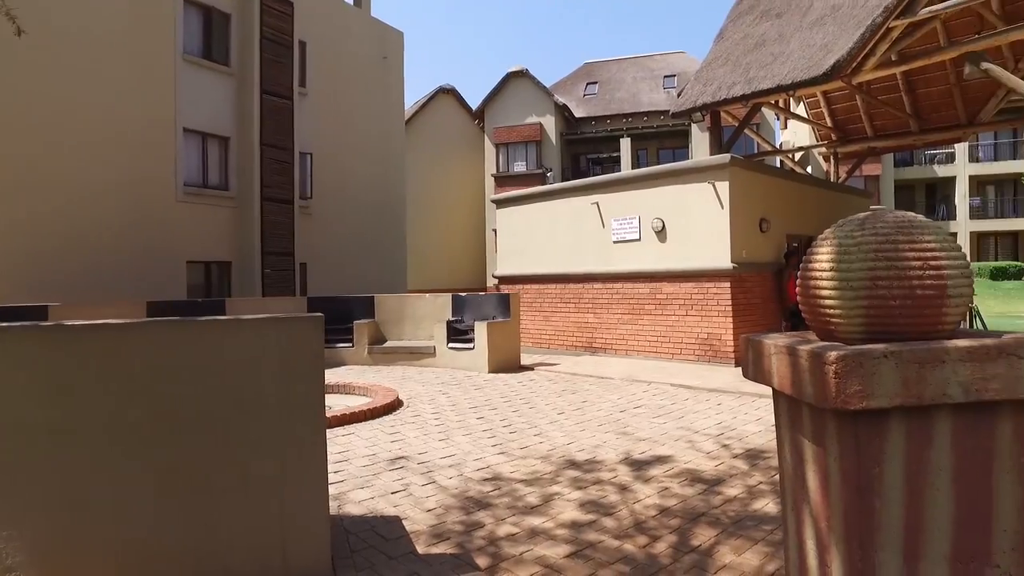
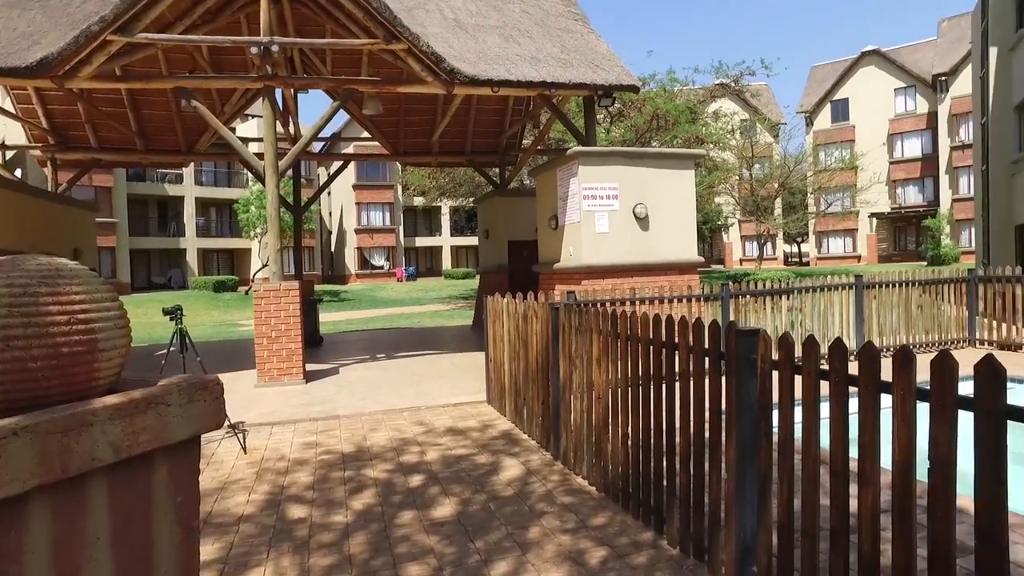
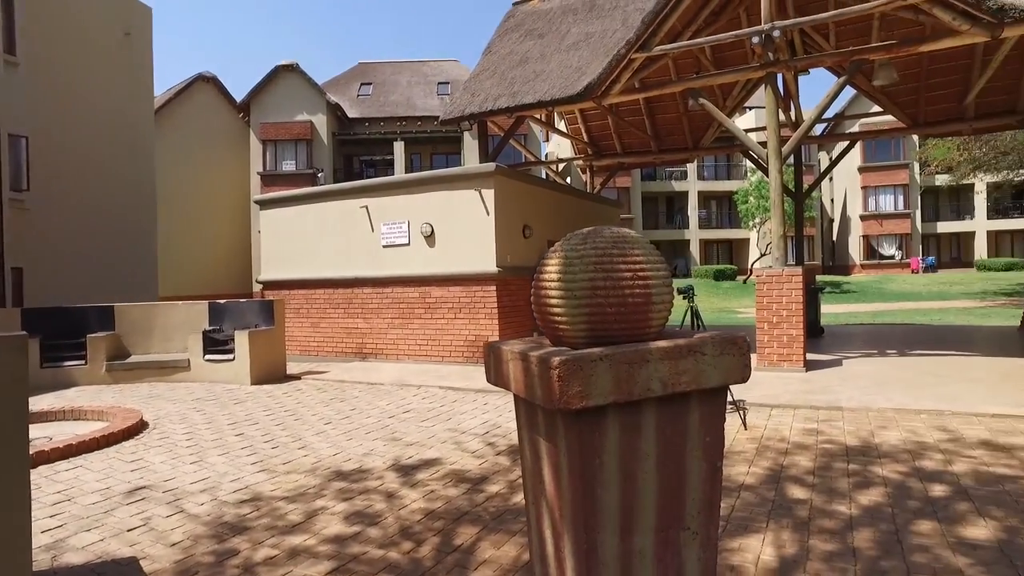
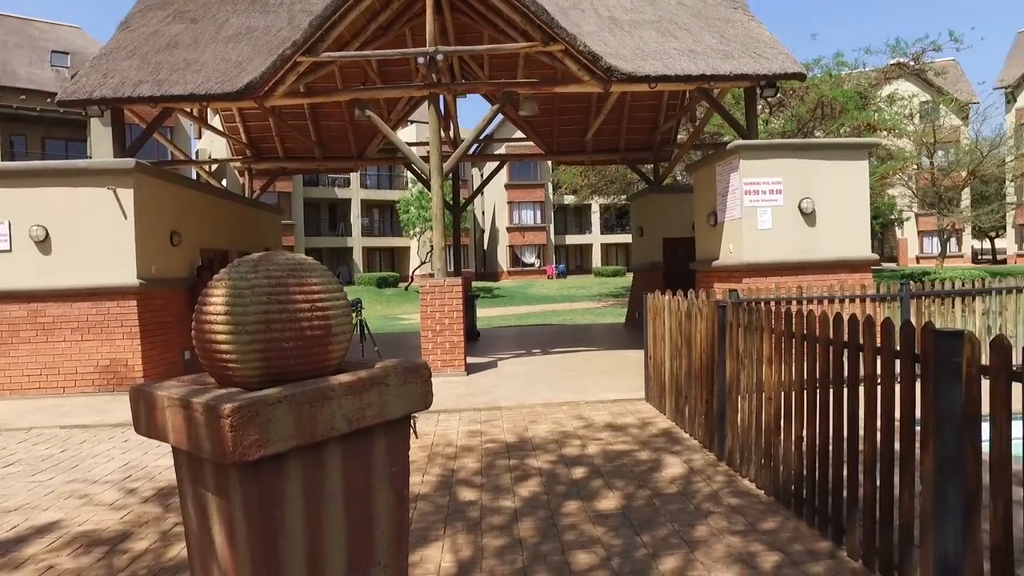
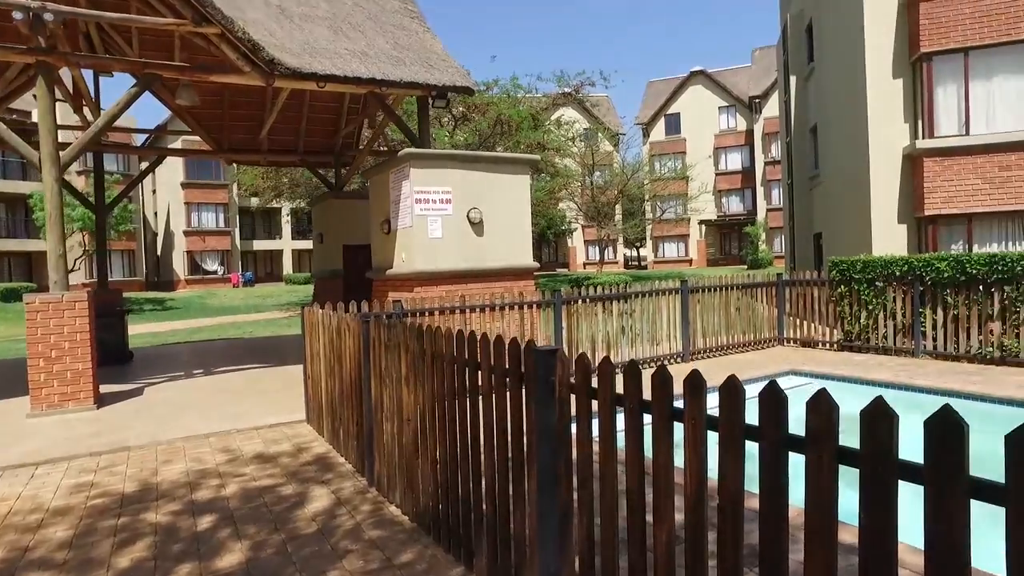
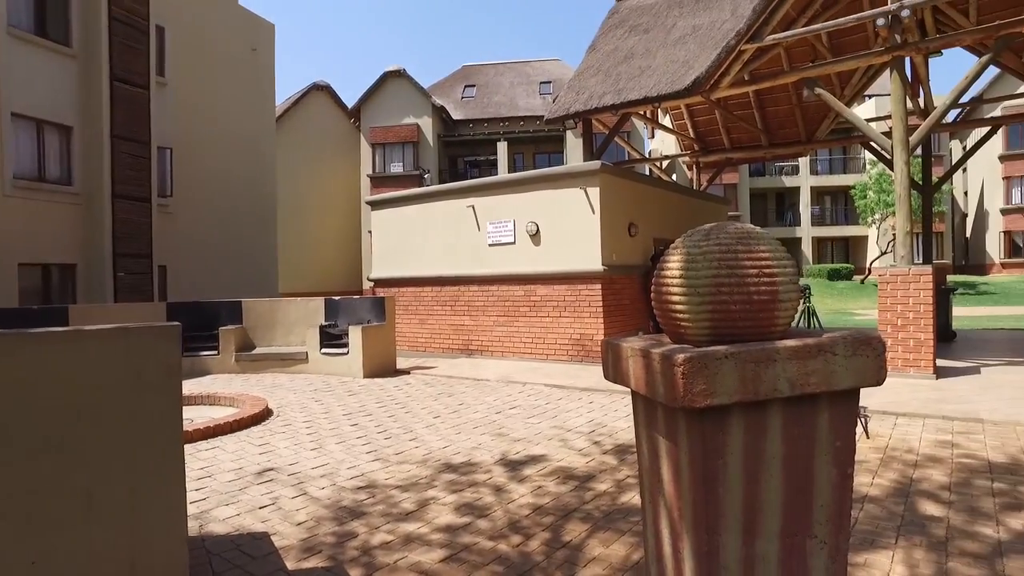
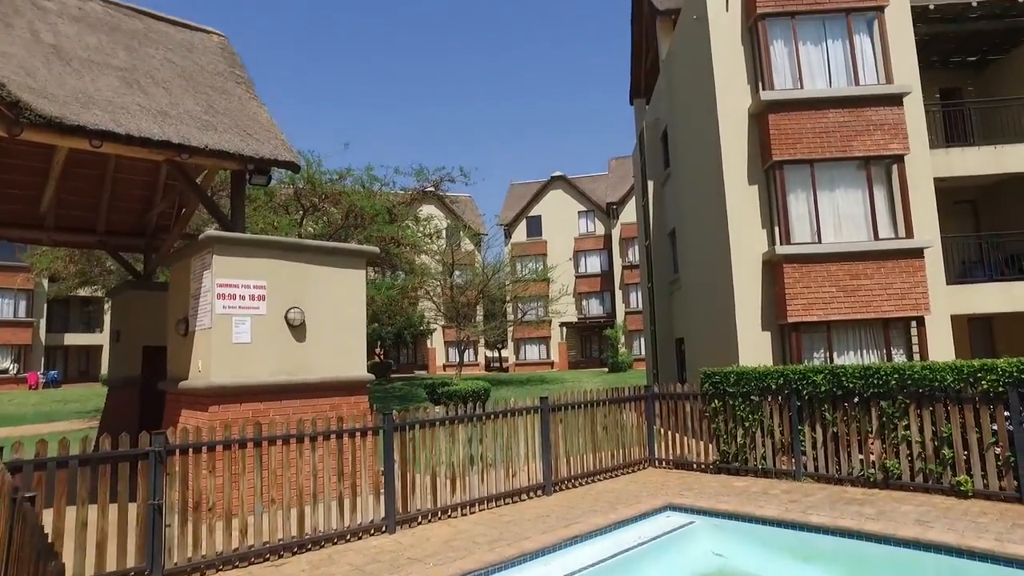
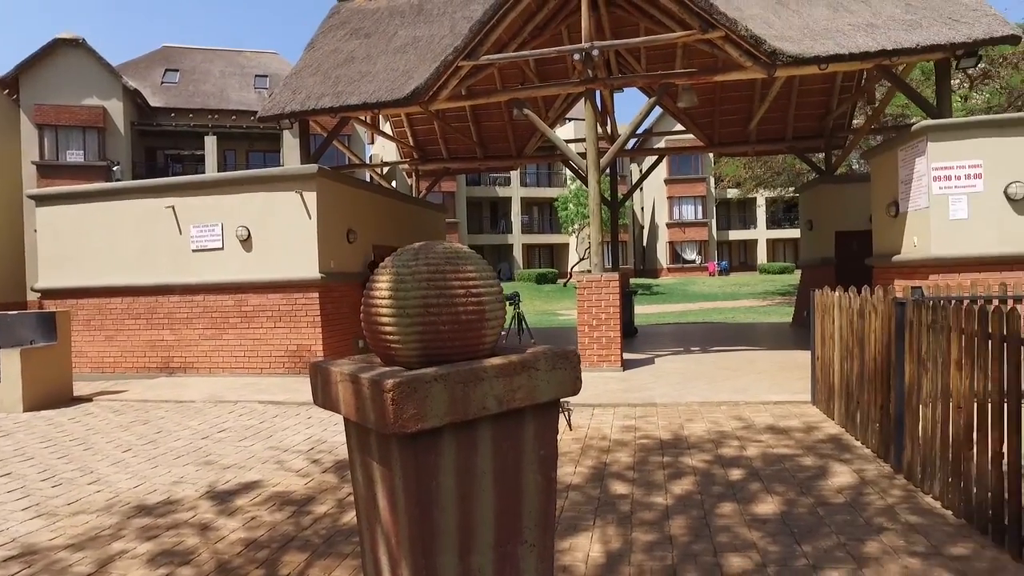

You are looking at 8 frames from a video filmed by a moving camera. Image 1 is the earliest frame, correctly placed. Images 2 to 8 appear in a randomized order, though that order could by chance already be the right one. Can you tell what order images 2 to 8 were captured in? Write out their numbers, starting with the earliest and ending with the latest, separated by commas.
6, 3, 8, 4, 2, 5, 7
